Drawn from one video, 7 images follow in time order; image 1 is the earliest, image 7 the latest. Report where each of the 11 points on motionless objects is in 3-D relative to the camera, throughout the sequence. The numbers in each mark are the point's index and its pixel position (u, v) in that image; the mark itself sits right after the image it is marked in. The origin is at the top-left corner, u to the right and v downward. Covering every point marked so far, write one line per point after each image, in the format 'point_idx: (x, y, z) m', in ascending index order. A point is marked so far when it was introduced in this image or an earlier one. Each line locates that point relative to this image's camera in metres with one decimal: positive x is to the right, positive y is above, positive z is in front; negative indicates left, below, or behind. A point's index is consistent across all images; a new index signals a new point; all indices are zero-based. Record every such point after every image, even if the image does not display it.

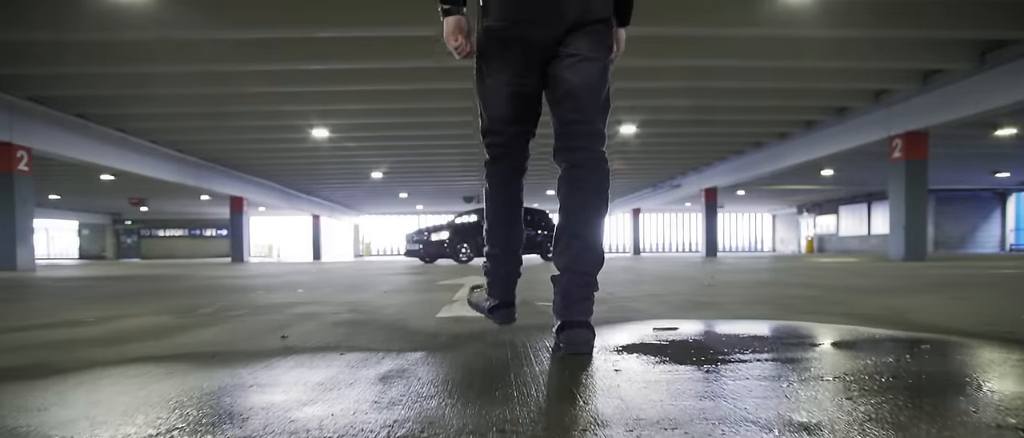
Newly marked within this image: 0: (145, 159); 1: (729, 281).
0: (-9.2, +1.5, +13.5) m
1: (+2.3, -0.6, +5.7) m
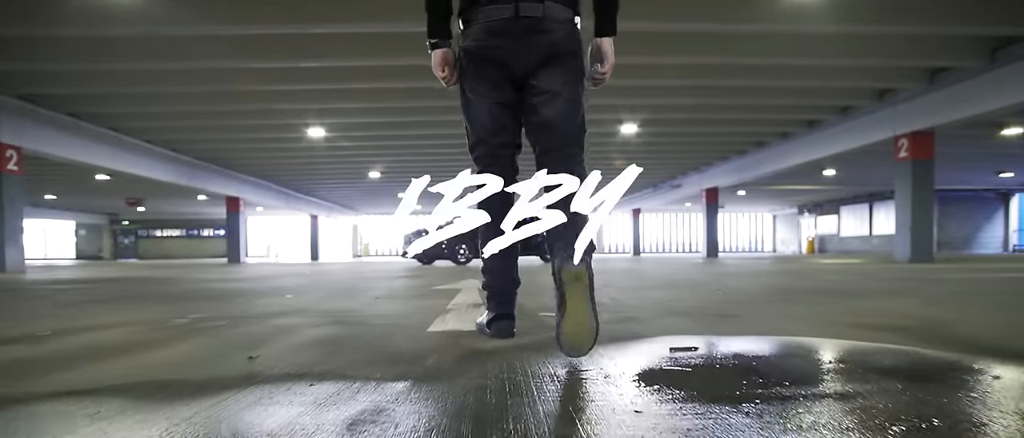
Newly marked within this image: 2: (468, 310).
0: (-9.3, +1.5, +13.3) m
1: (+2.3, -0.7, +5.6) m
2: (-0.2, -0.5, +2.8) m
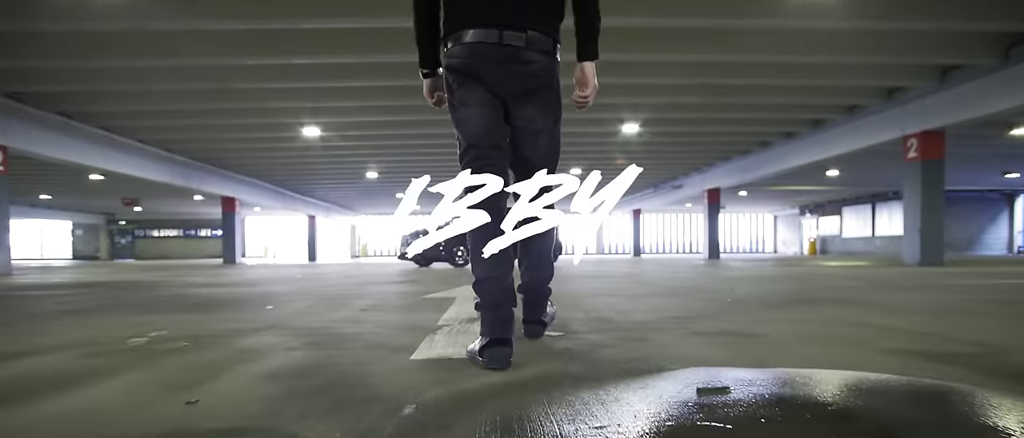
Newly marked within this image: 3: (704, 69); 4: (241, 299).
0: (-9.3, +1.5, +13.1) m
1: (+2.3, -0.7, +5.3) m
2: (-0.2, -0.5, +2.5) m
3: (+3.0, +2.4, +8.5) m
4: (-2.1, -0.6, +4.2) m
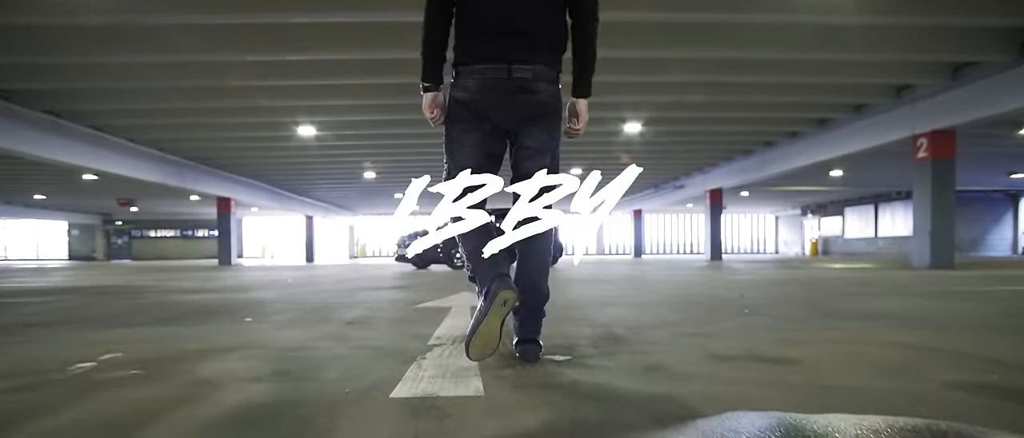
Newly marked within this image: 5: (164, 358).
0: (-9.3, +1.4, +12.8) m
1: (+2.2, -0.7, +5.1) m
2: (-0.2, -0.5, +2.3) m
3: (+3.0, +2.3, +8.2) m
4: (-2.1, -0.6, +3.9) m
5: (-1.2, -0.5, +1.9) m
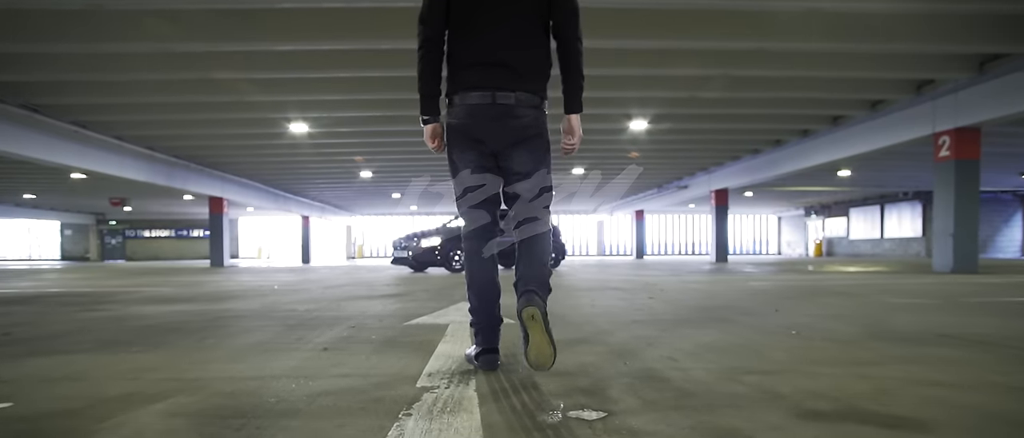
0: (-9.2, +1.4, +12.3) m
1: (+2.3, -0.7, +4.6) m
2: (-0.2, -0.5, +1.8) m
3: (+3.0, +2.3, +7.8) m
4: (-2.1, -0.7, +3.5) m
5: (-1.2, -0.5, +1.4) m
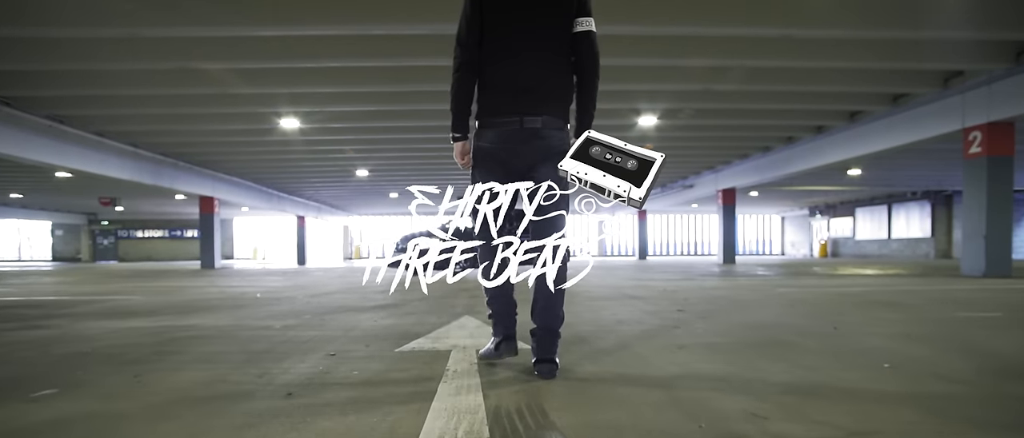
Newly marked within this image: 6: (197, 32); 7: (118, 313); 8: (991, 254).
0: (-9.2, +1.4, +11.7) m
1: (+2.3, -0.8, +4.1) m
2: (-0.1, -0.6, +1.3) m
3: (+3.1, +2.3, +7.2) m
4: (-2.0, -0.7, +2.9) m
5: (-1.1, -0.5, +0.9) m
6: (-3.5, +2.1, +6.0) m
7: (-3.2, -0.8, +4.4) m
8: (+8.0, -0.5, +9.2) m
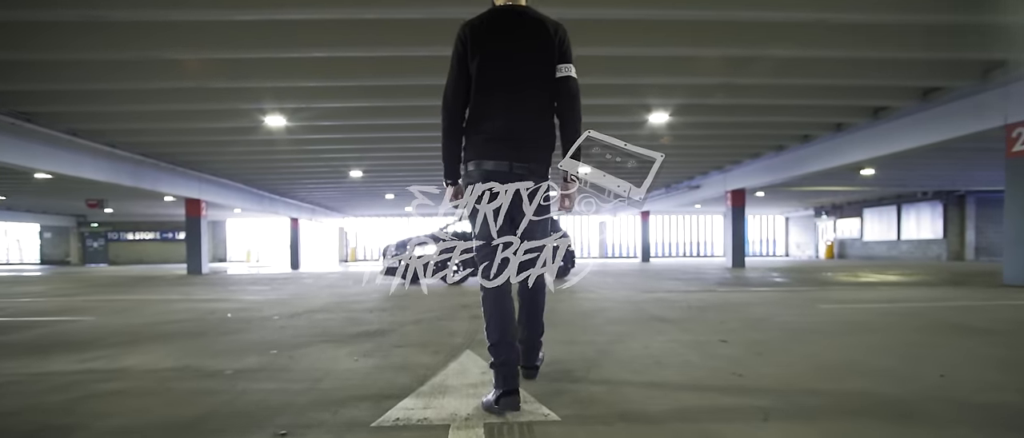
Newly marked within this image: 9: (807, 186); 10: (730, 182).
0: (-9.2, +1.3, +11.0) m
1: (+2.4, -0.8, +3.4) m
2: (-0.1, -0.6, +0.5) m
3: (+3.1, +2.2, +6.5) m
4: (-1.9, -0.8, +2.2) m
5: (-1.0, -0.6, +0.2) m
6: (-3.4, +2.0, +5.3) m
7: (-3.1, -0.8, +3.7) m
8: (+8.1, -0.6, +8.5) m
9: (+10.8, +1.2, +19.8) m
10: (+7.1, +1.2, +17.6) m
